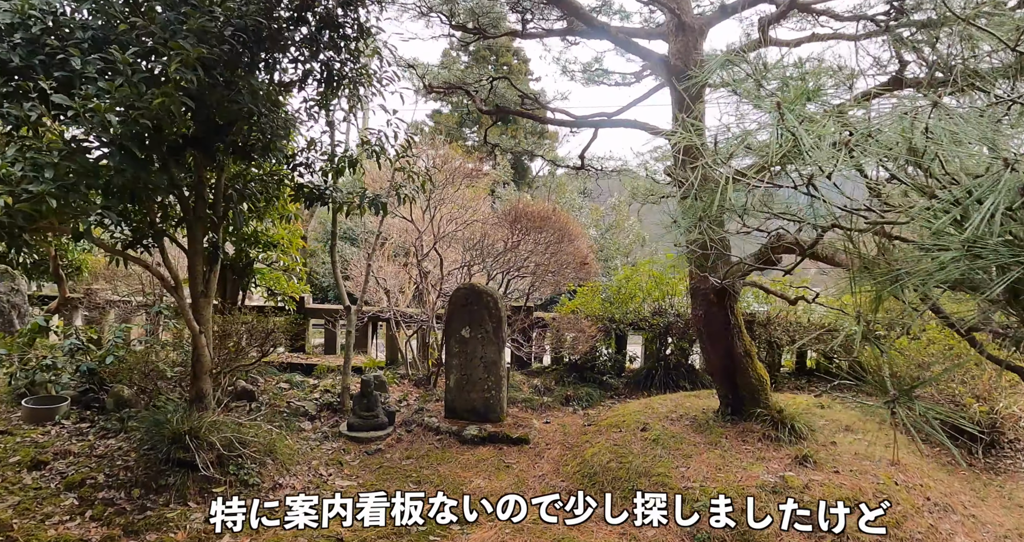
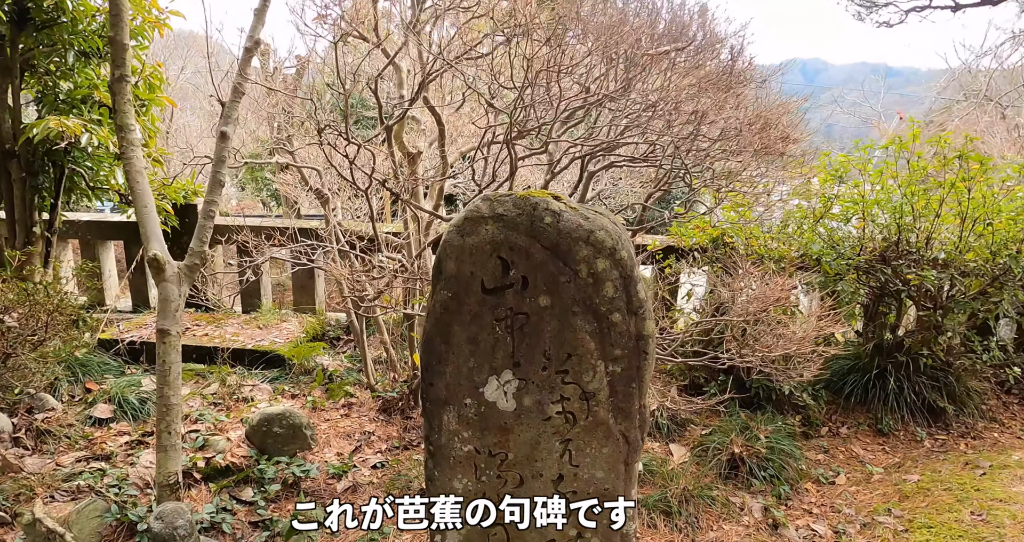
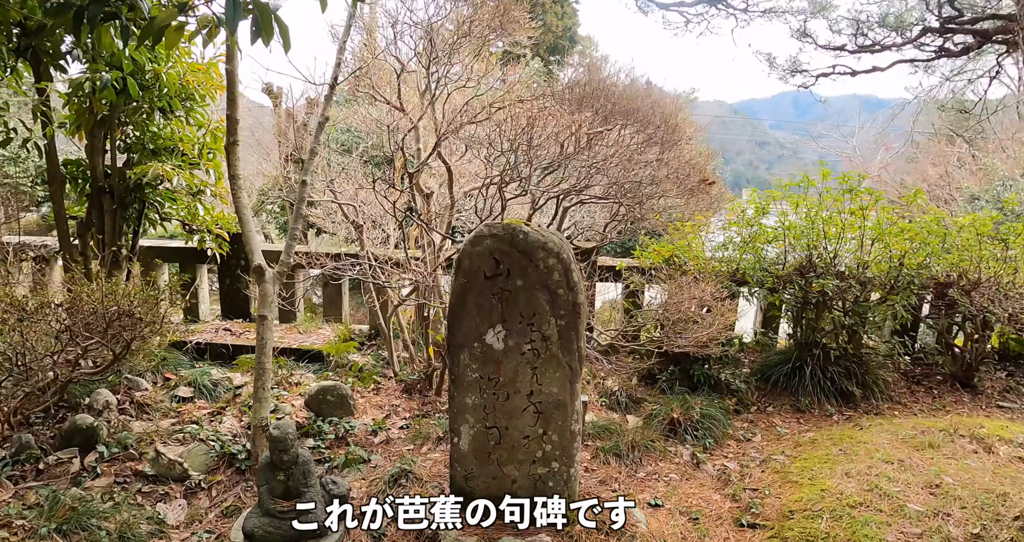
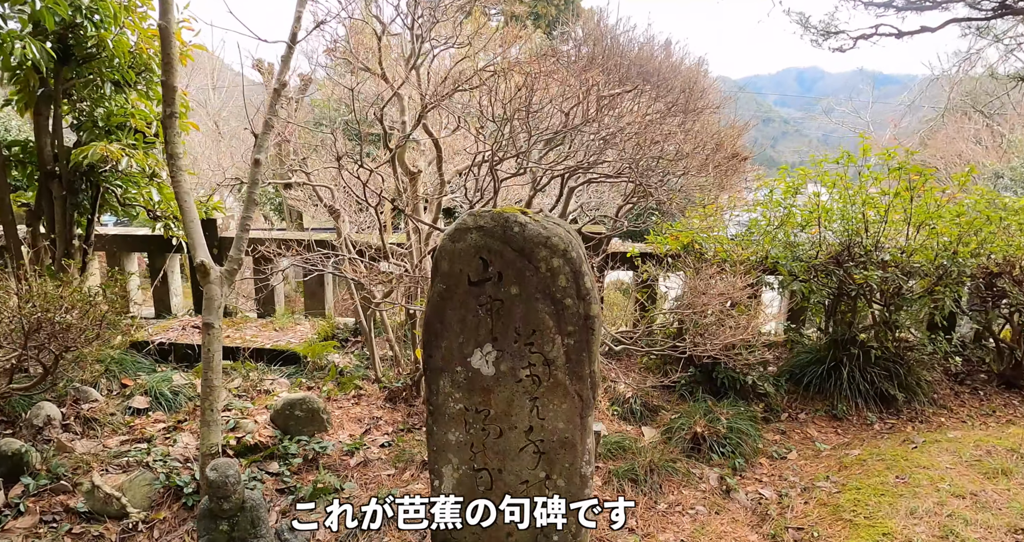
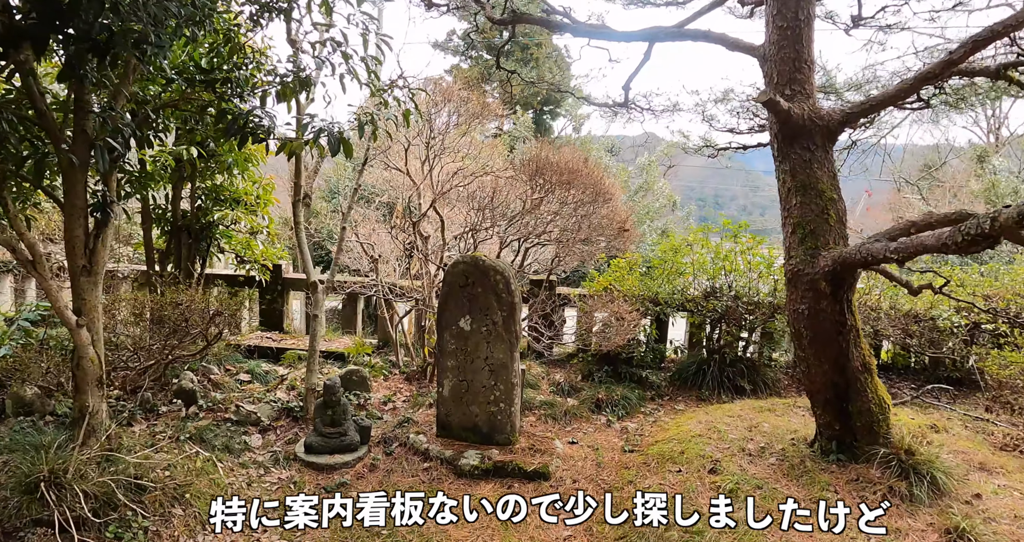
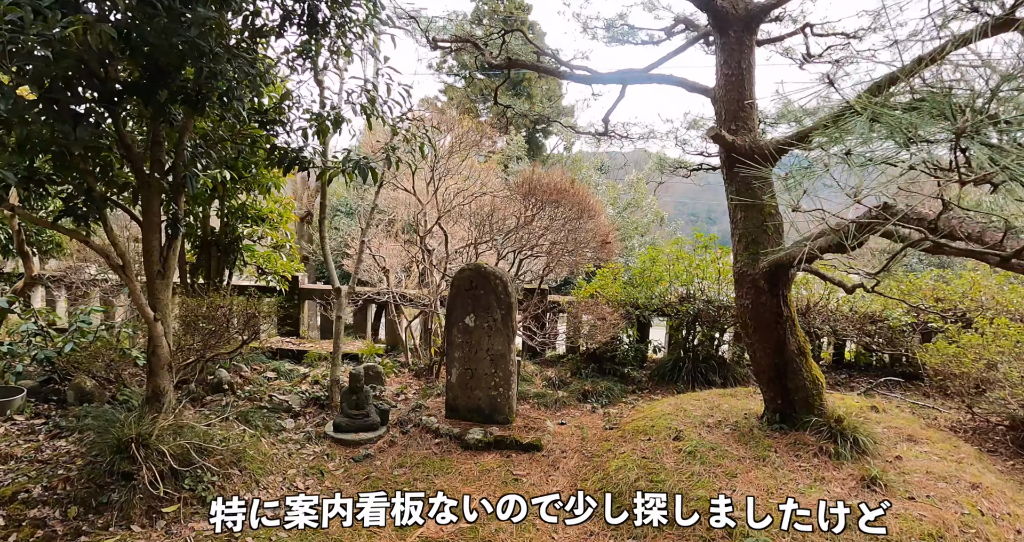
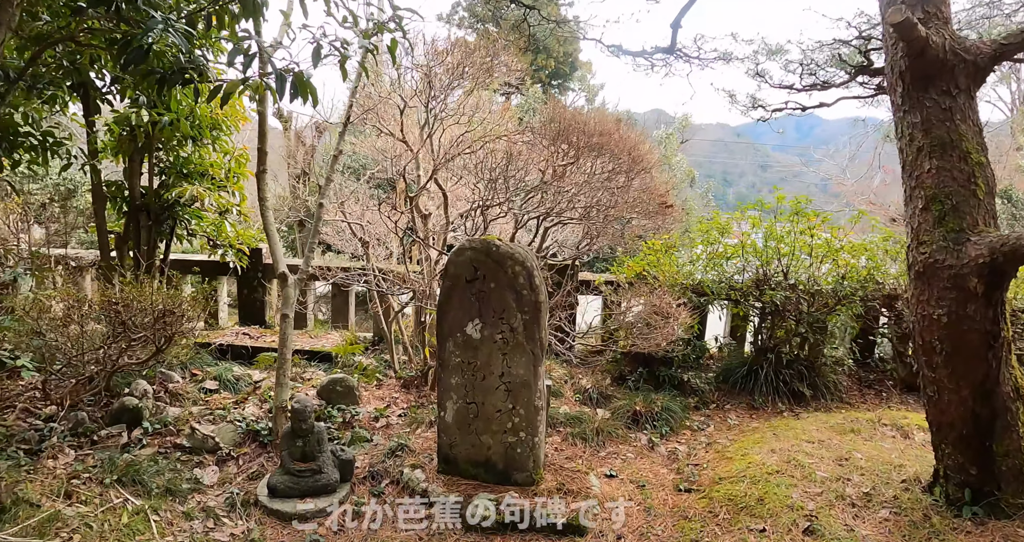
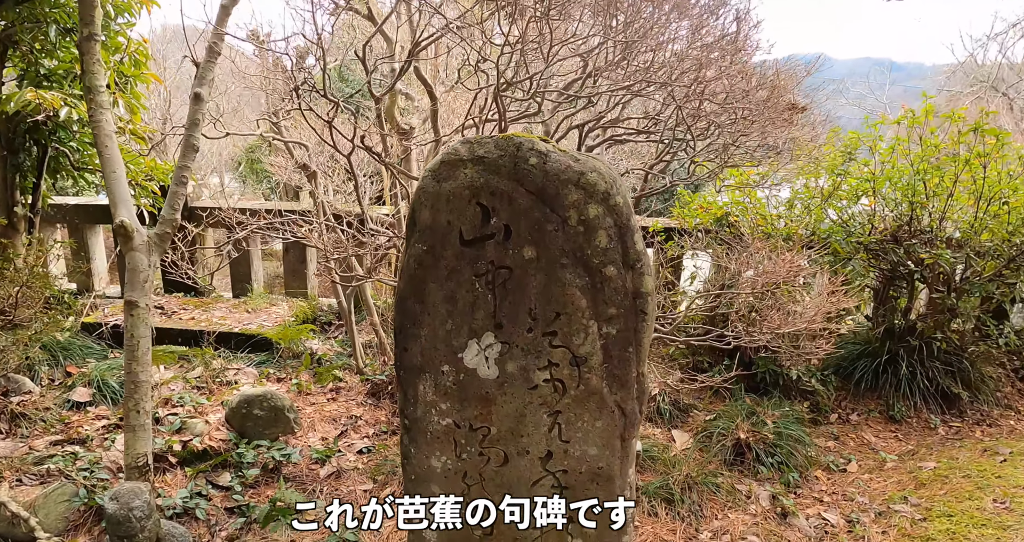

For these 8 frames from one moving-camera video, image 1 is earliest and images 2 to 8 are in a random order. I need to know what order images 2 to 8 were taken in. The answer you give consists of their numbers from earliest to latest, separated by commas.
6, 5, 7, 3, 4, 2, 8
